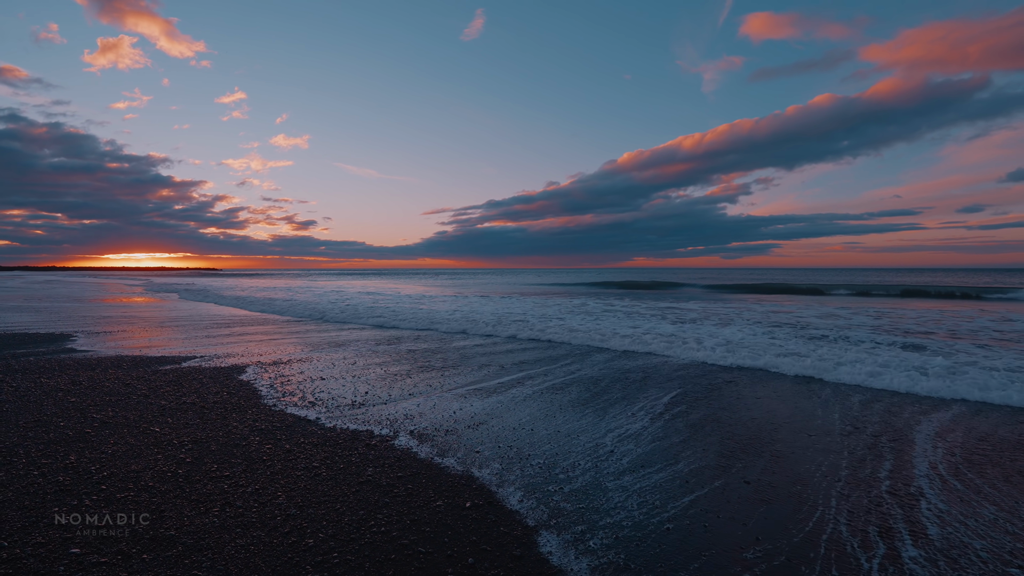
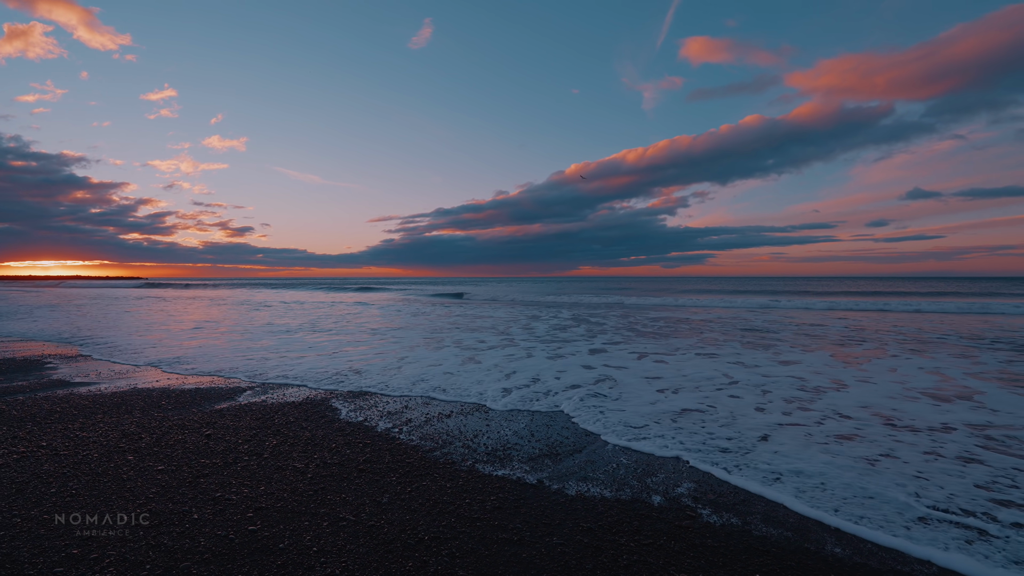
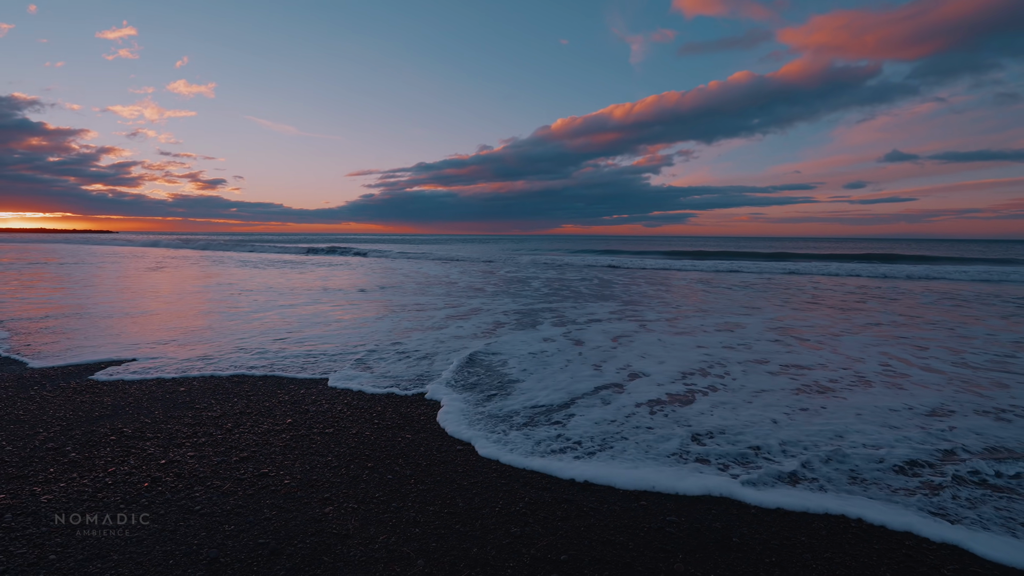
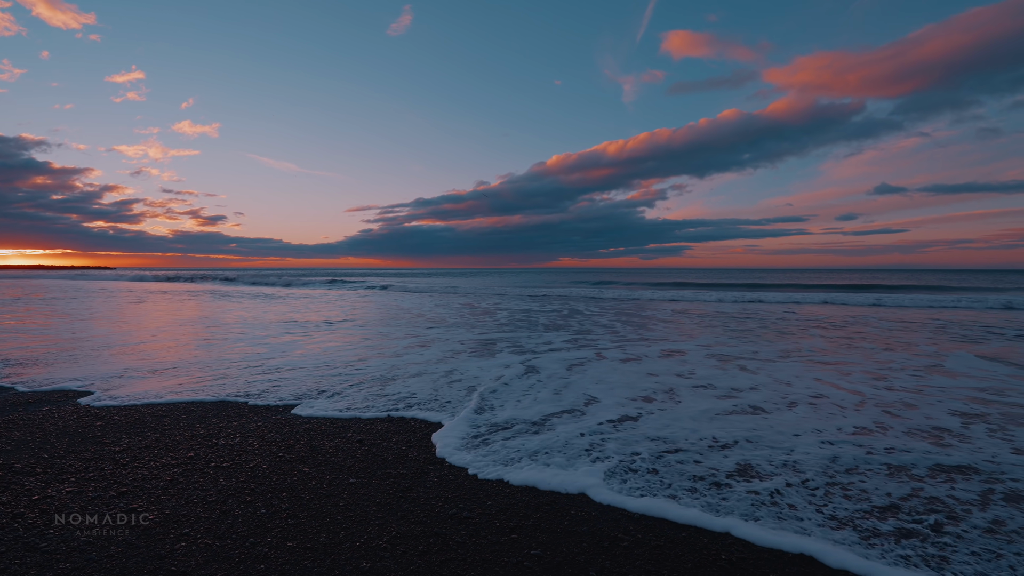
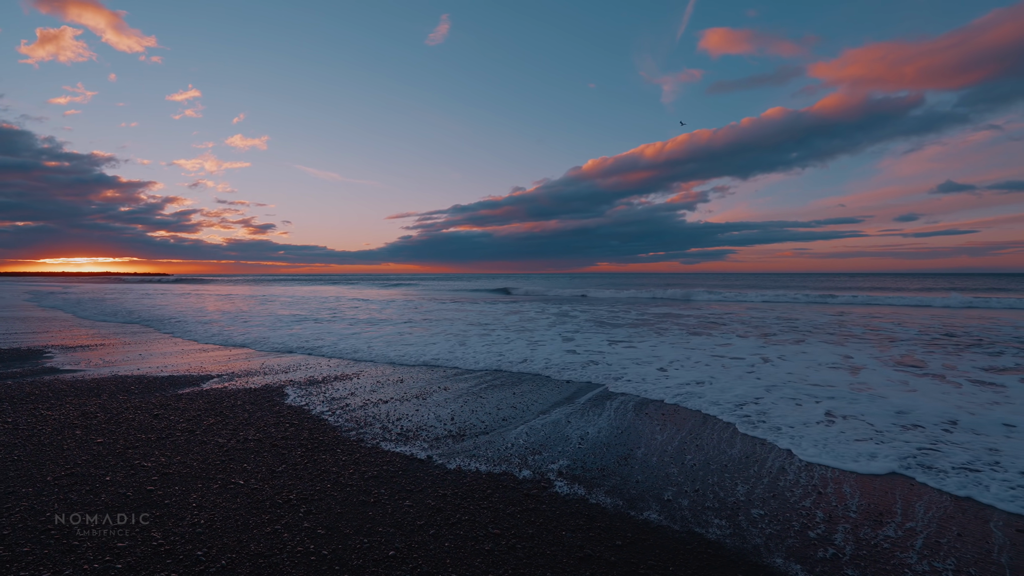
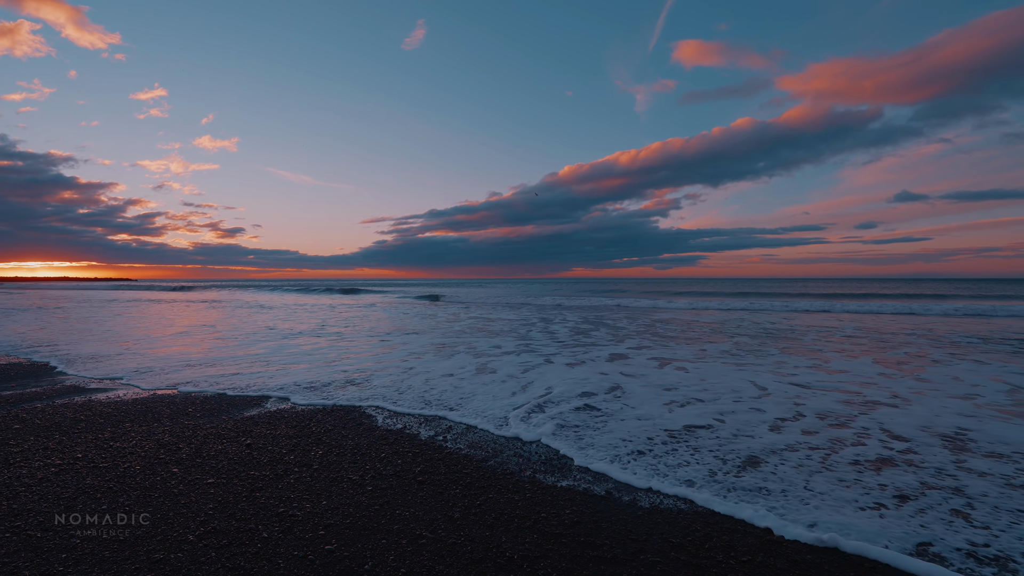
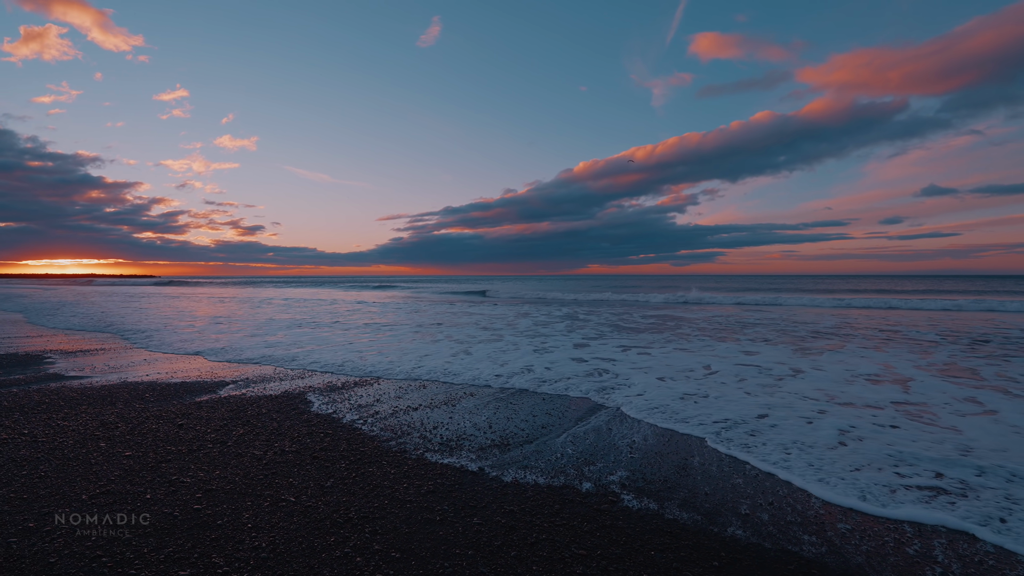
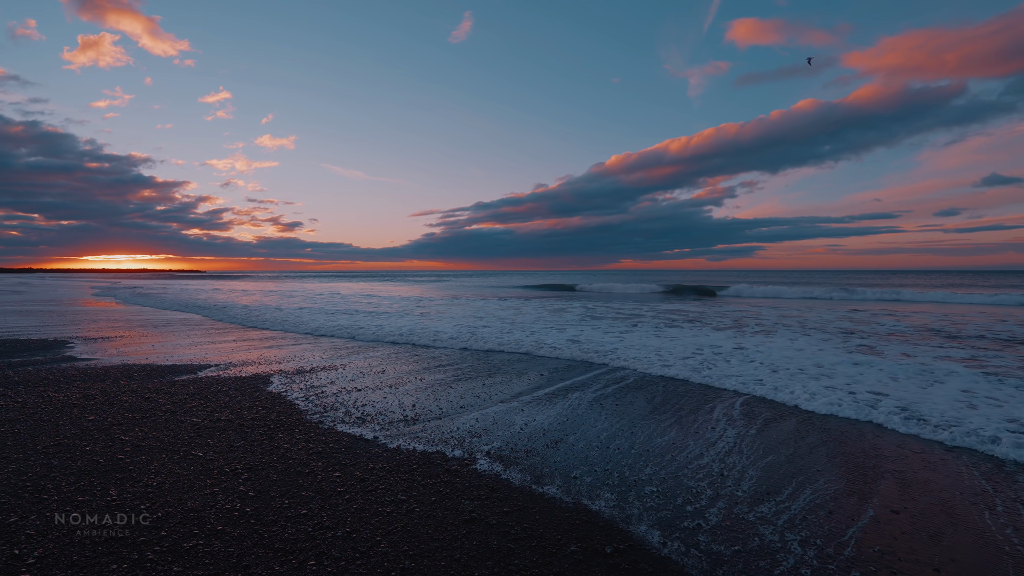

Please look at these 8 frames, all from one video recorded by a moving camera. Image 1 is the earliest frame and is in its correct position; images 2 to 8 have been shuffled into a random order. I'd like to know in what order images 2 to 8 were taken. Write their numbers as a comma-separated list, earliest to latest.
8, 5, 7, 2, 6, 4, 3
